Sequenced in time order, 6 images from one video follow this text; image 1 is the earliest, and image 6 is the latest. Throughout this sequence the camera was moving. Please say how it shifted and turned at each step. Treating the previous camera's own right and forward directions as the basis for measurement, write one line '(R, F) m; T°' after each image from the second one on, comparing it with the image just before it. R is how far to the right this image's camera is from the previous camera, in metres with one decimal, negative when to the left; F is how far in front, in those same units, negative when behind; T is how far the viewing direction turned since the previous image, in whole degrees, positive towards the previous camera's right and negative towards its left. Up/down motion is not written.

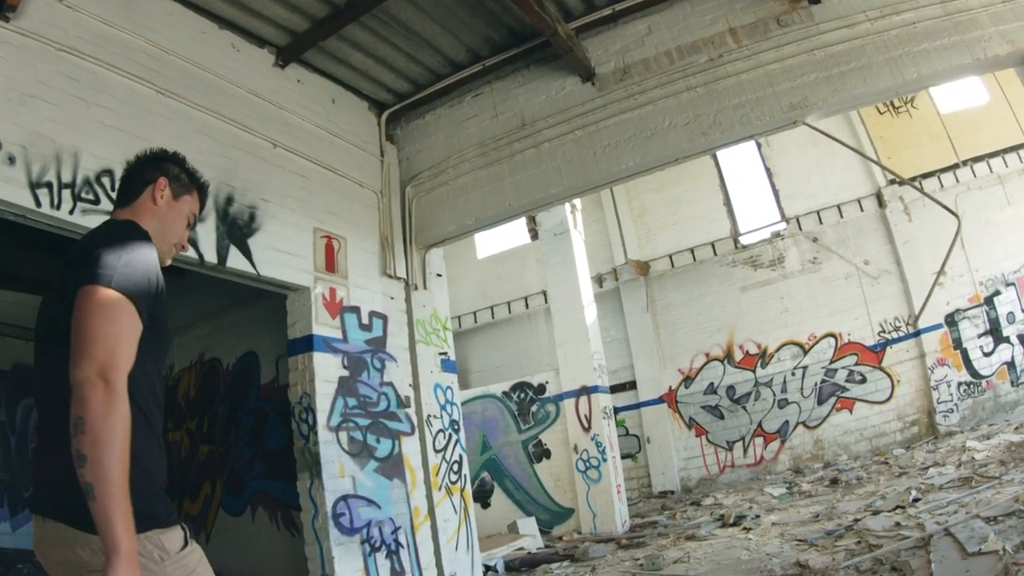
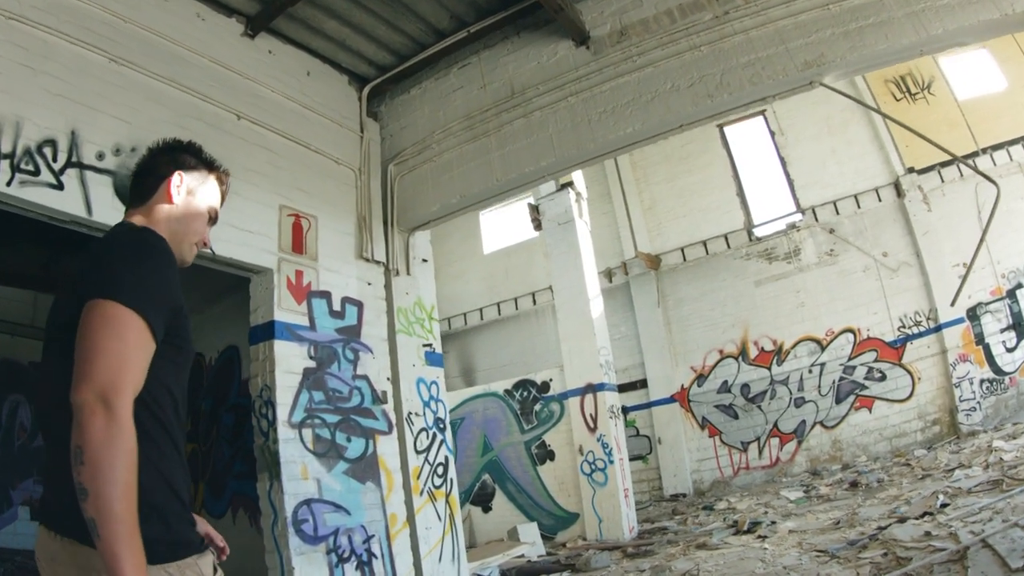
(+0.2, +0.4) m; -1°
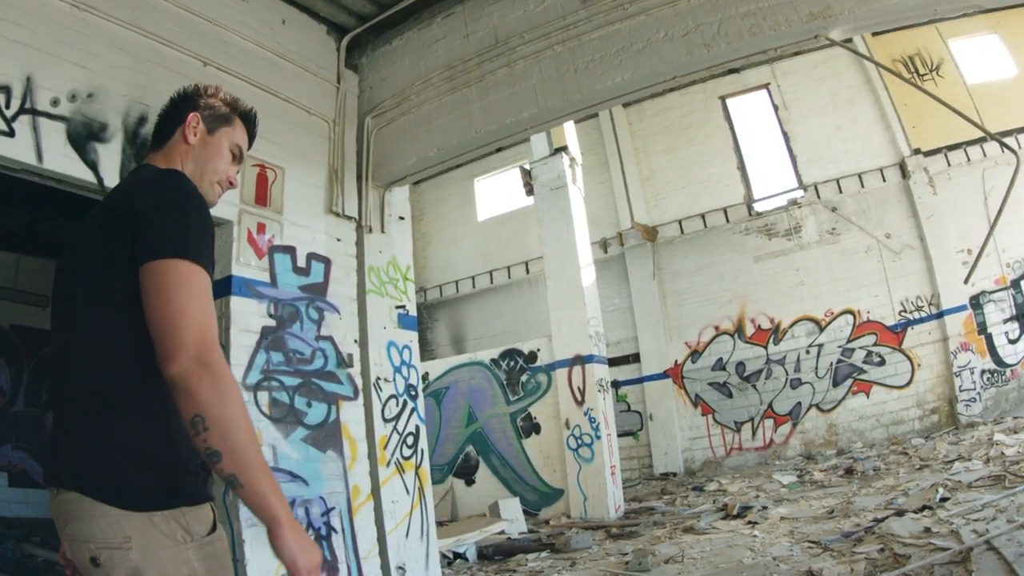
(+0.1, +0.4) m; 0°
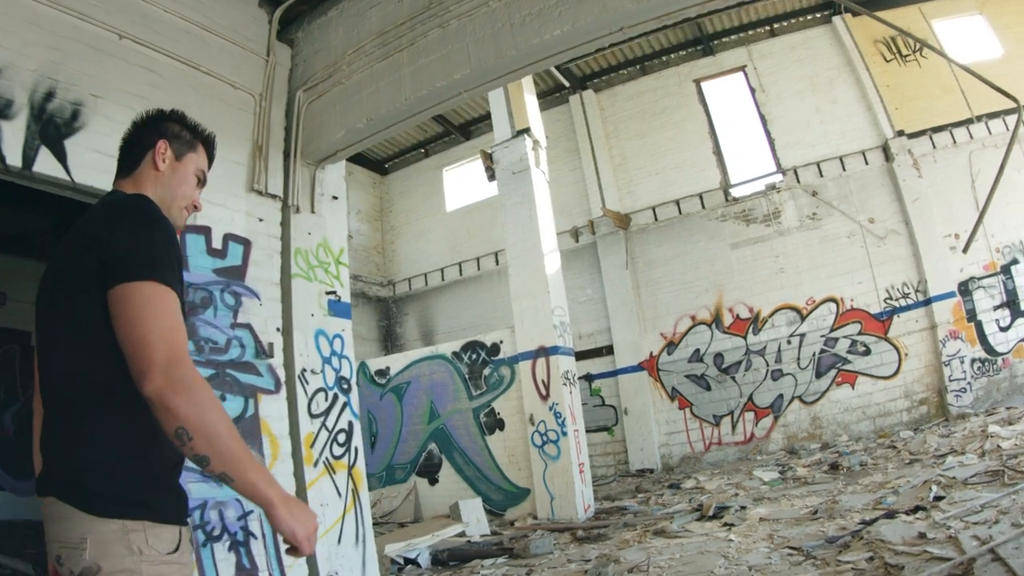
(+0.3, +0.5) m; +1°
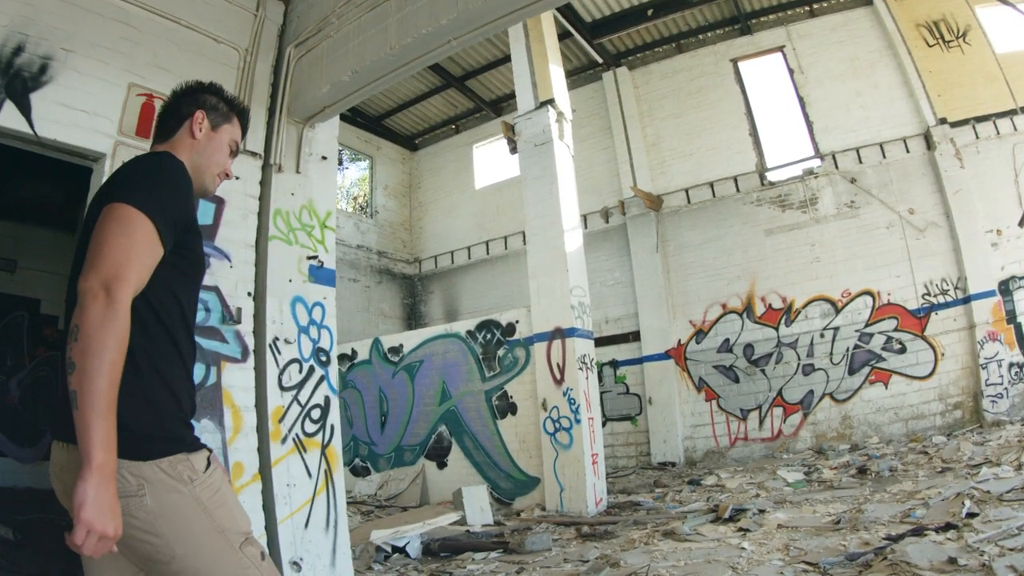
(+0.3, +0.4) m; -4°
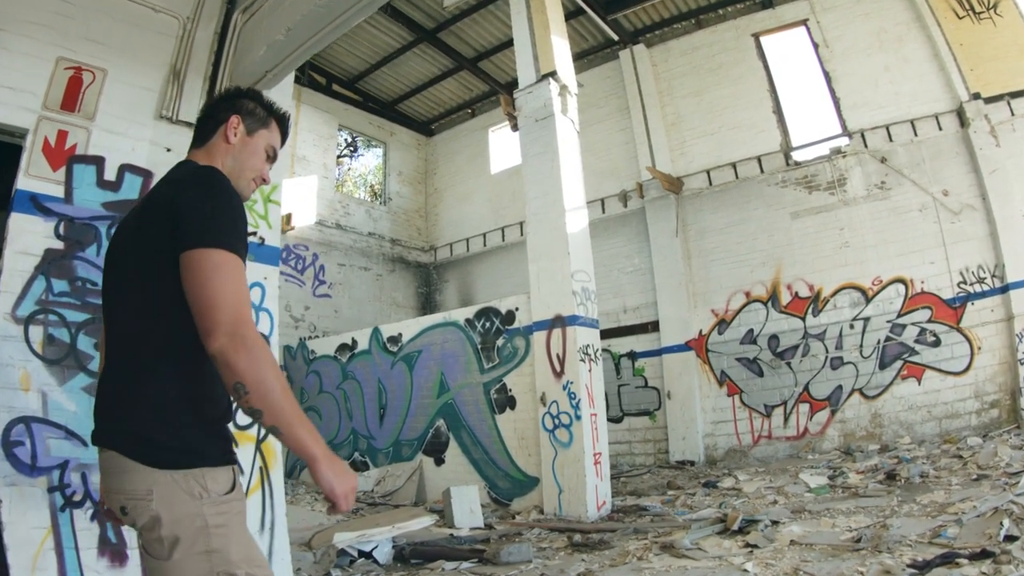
(+0.4, +0.5) m; -4°
